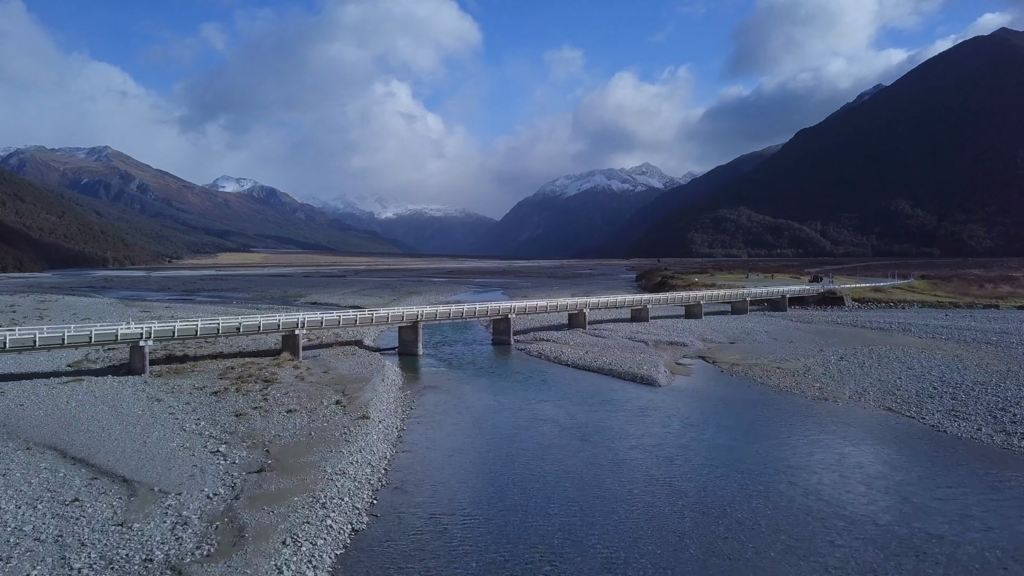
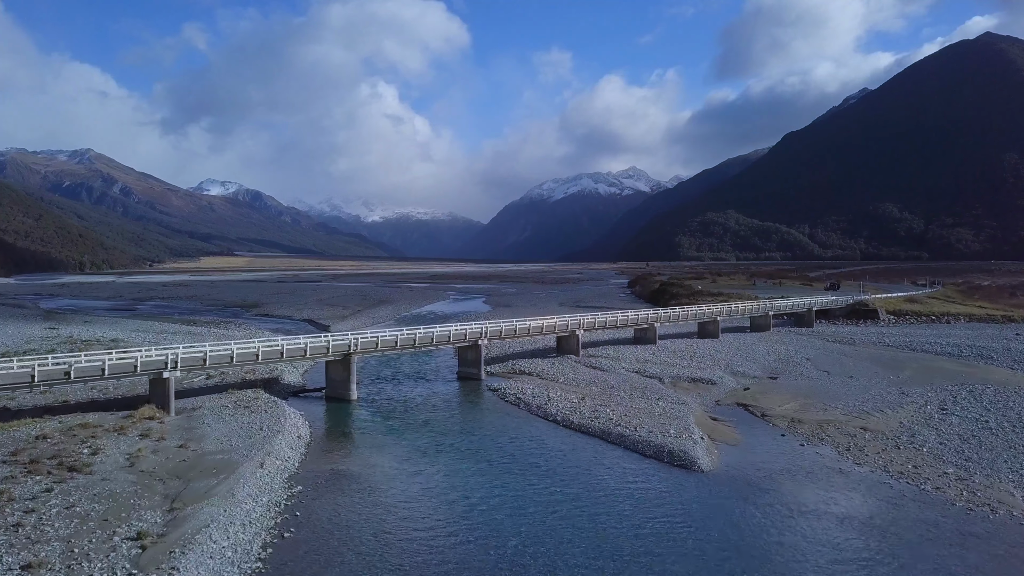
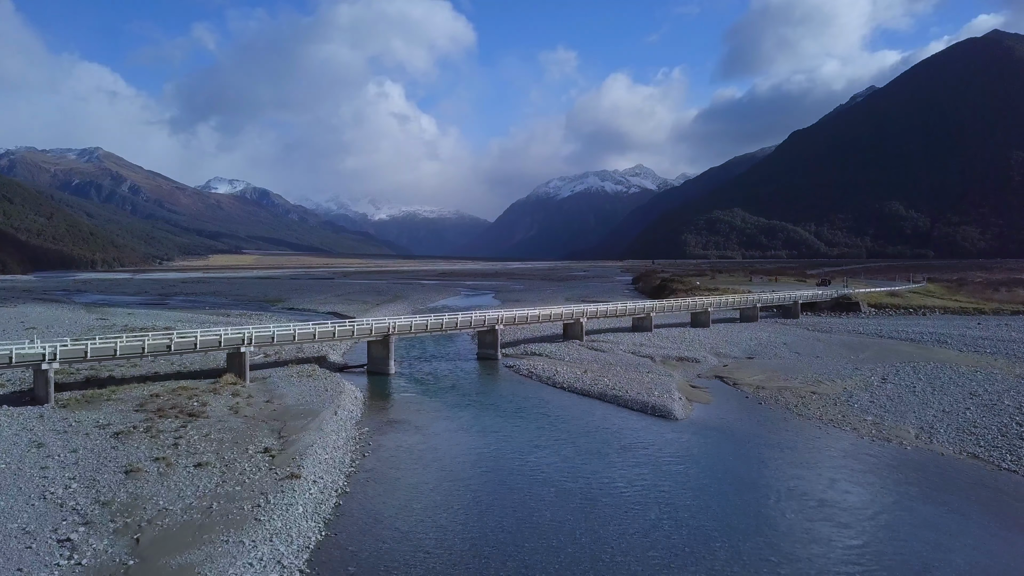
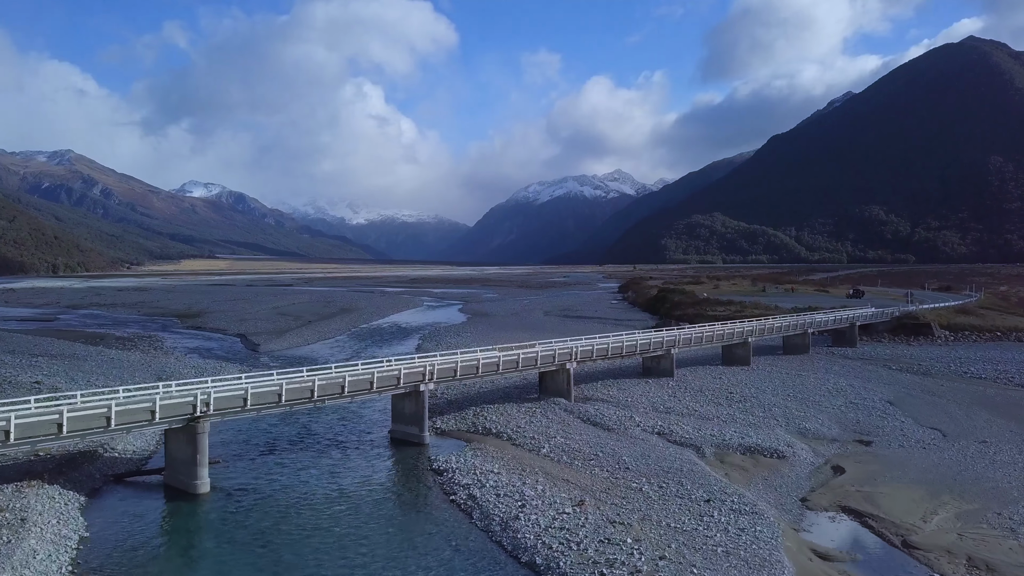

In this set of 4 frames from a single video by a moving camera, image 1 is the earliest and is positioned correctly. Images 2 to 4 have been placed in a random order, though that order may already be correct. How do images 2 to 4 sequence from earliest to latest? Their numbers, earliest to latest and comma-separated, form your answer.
3, 2, 4
